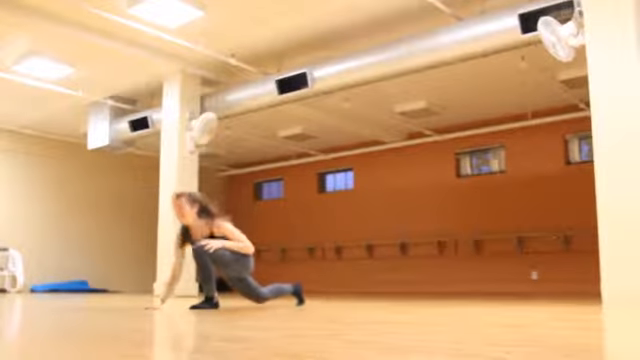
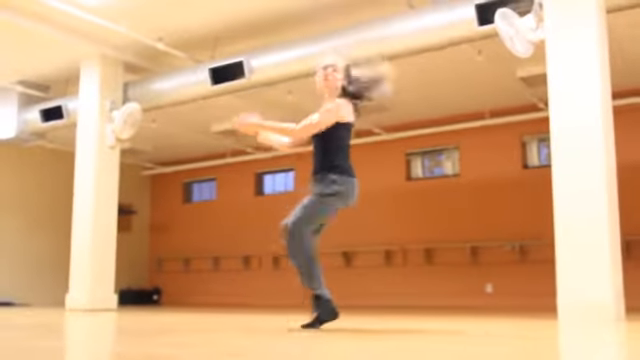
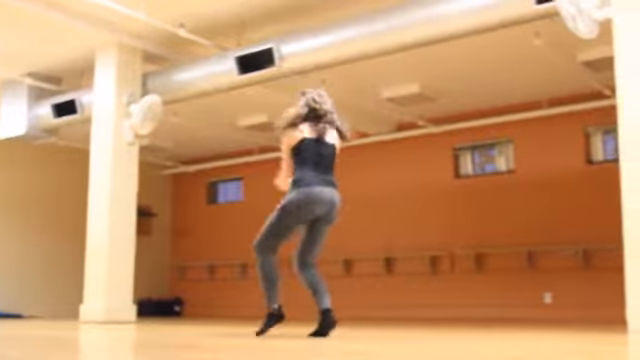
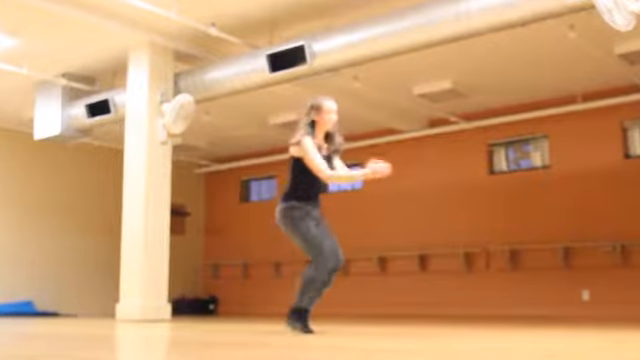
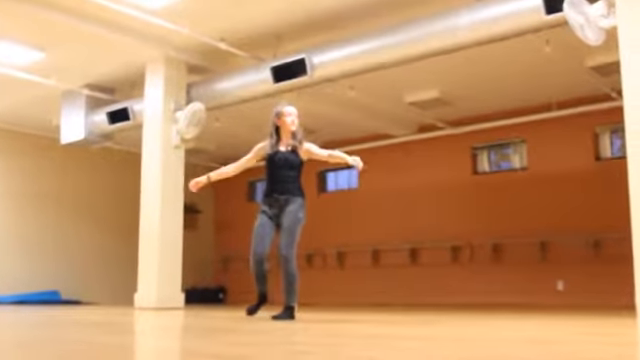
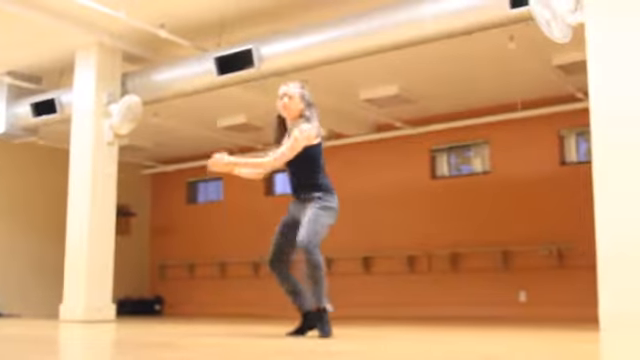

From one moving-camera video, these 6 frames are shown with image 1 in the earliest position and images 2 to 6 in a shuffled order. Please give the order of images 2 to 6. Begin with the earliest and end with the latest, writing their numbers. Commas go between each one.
5, 4, 3, 6, 2
